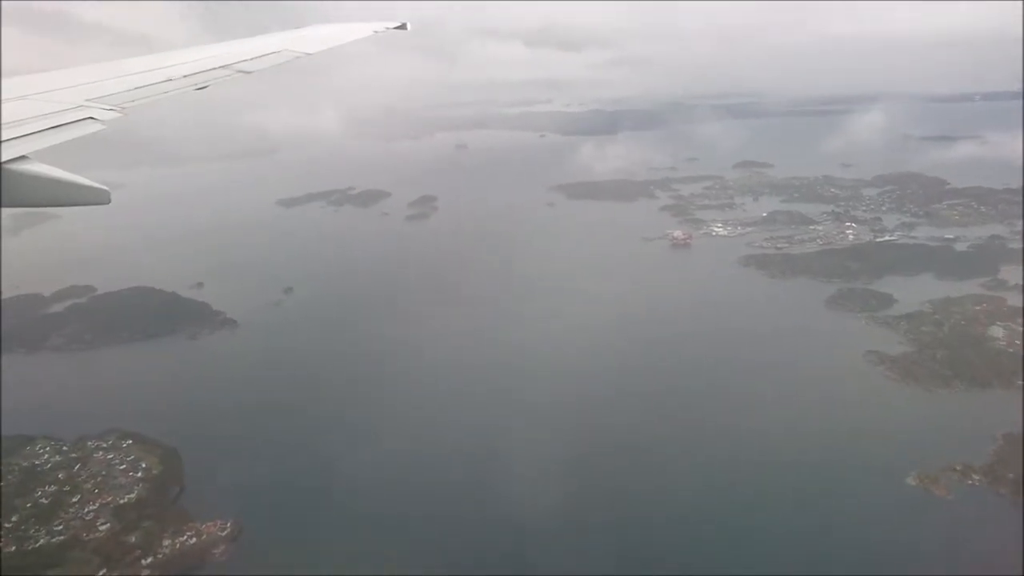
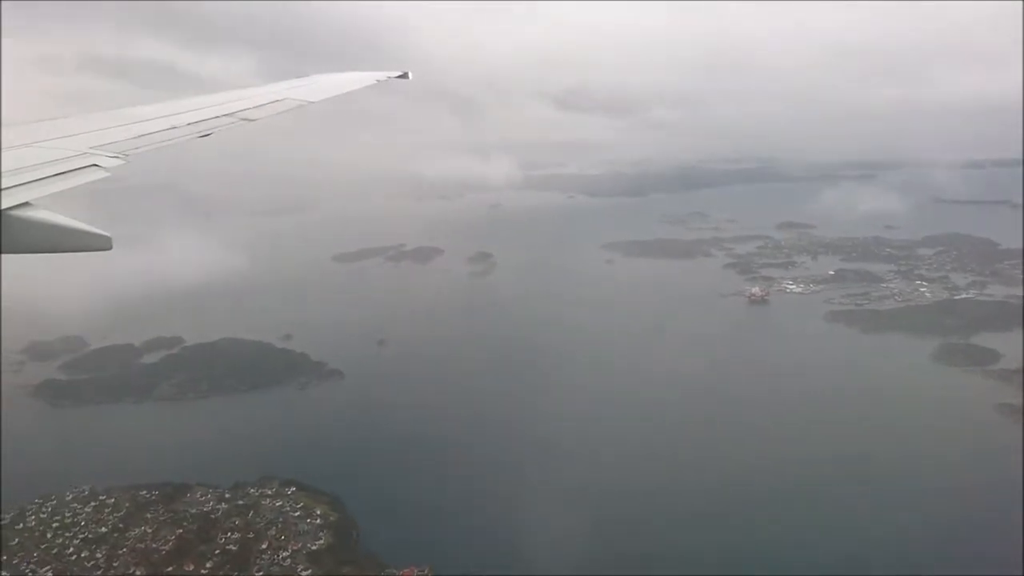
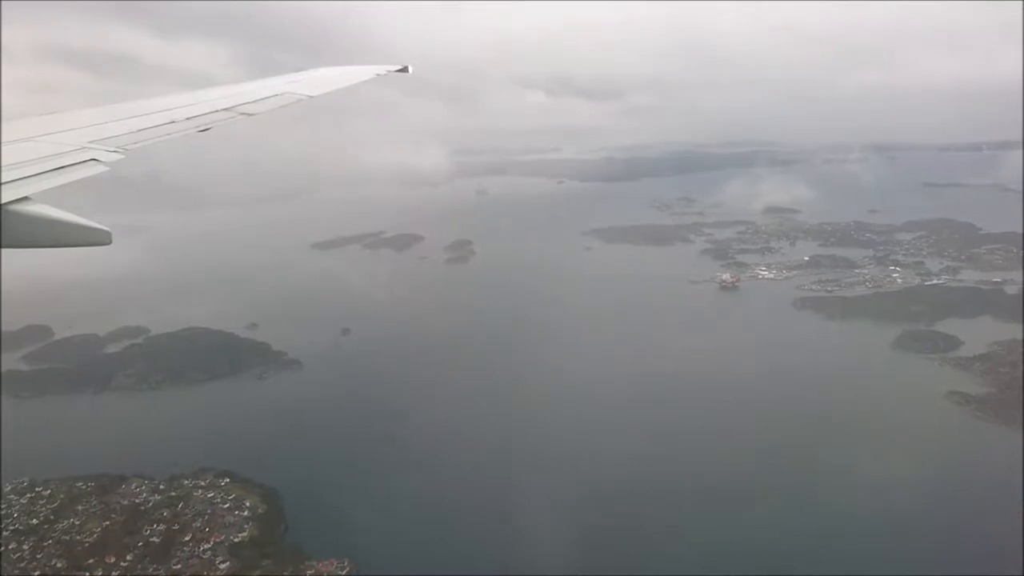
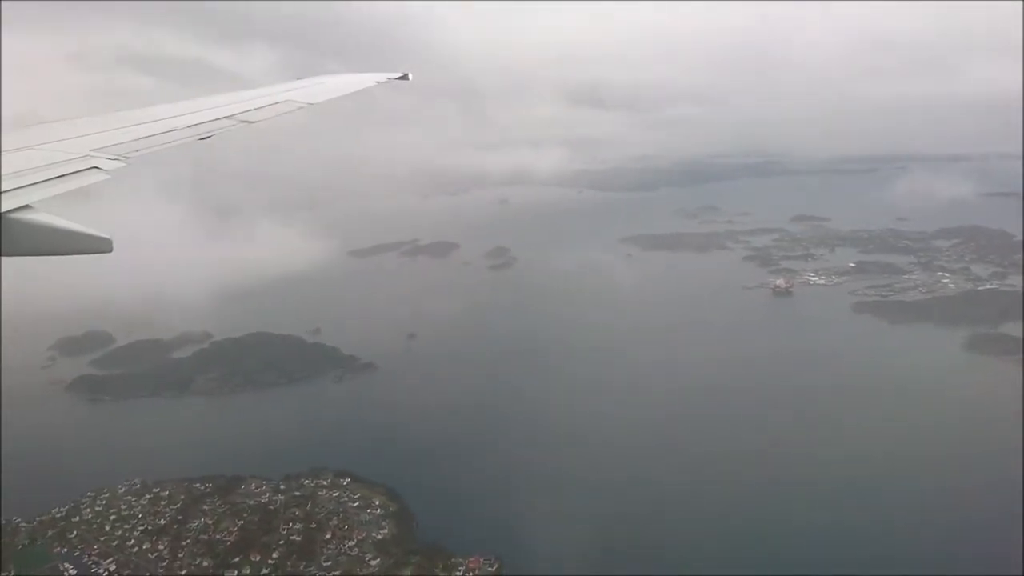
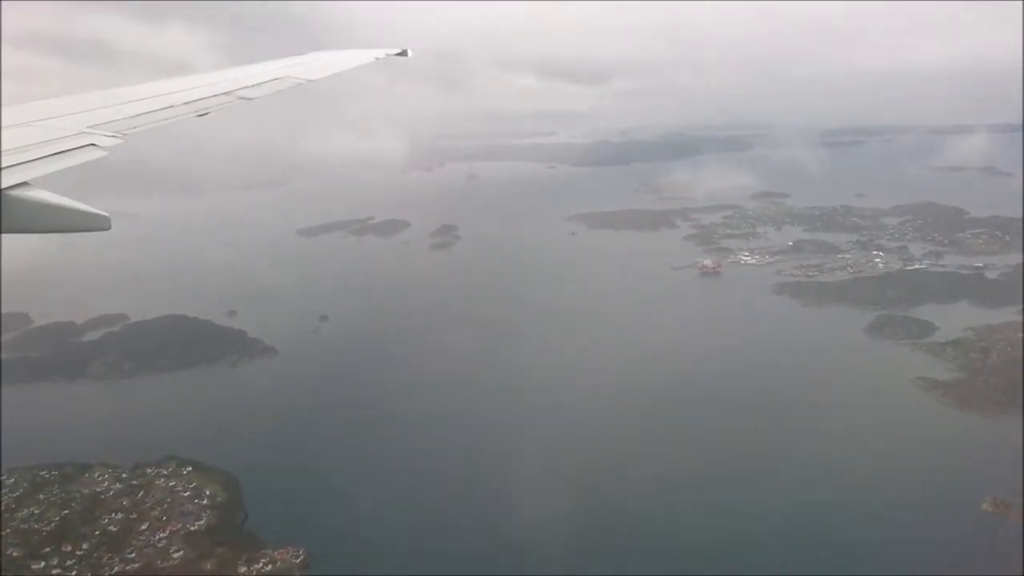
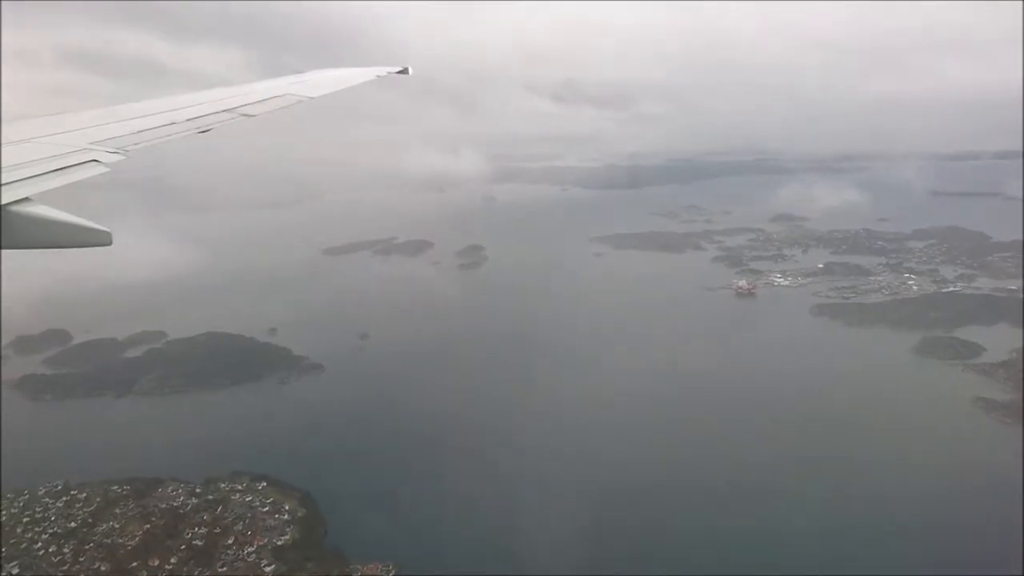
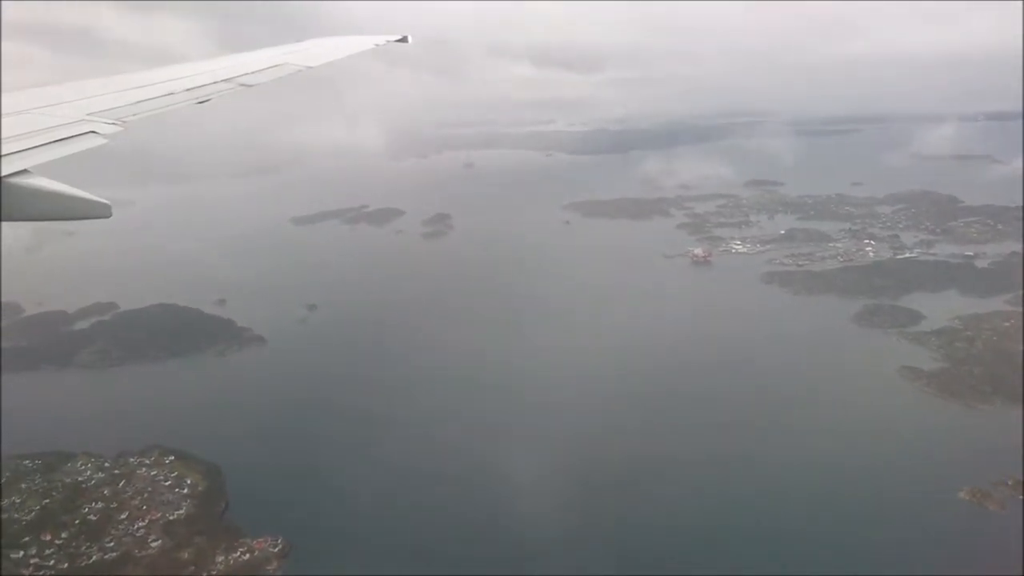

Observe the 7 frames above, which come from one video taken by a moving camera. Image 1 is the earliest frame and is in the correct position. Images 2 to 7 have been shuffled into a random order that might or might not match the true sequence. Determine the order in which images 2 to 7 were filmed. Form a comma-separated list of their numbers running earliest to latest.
7, 5, 3, 6, 2, 4
